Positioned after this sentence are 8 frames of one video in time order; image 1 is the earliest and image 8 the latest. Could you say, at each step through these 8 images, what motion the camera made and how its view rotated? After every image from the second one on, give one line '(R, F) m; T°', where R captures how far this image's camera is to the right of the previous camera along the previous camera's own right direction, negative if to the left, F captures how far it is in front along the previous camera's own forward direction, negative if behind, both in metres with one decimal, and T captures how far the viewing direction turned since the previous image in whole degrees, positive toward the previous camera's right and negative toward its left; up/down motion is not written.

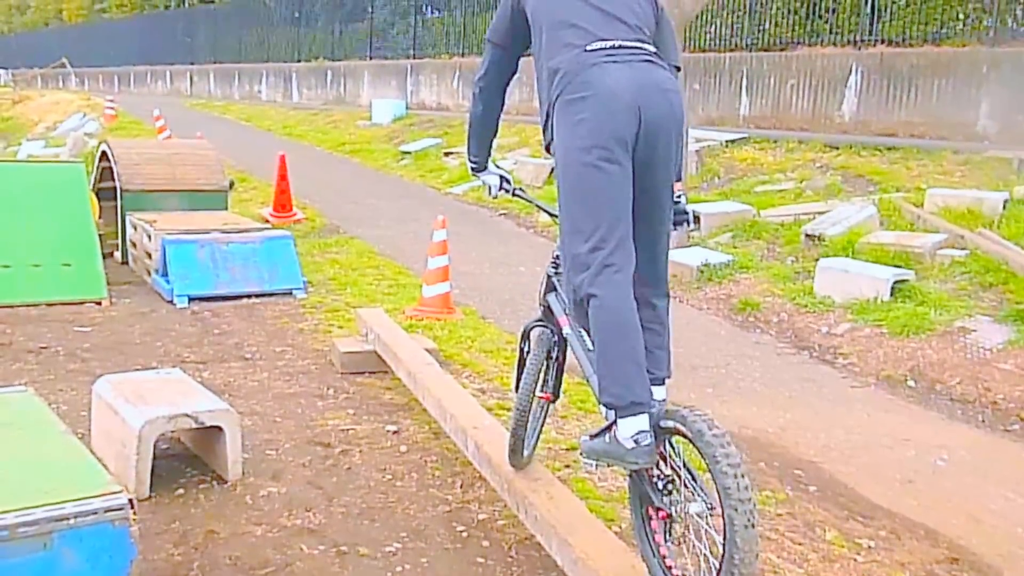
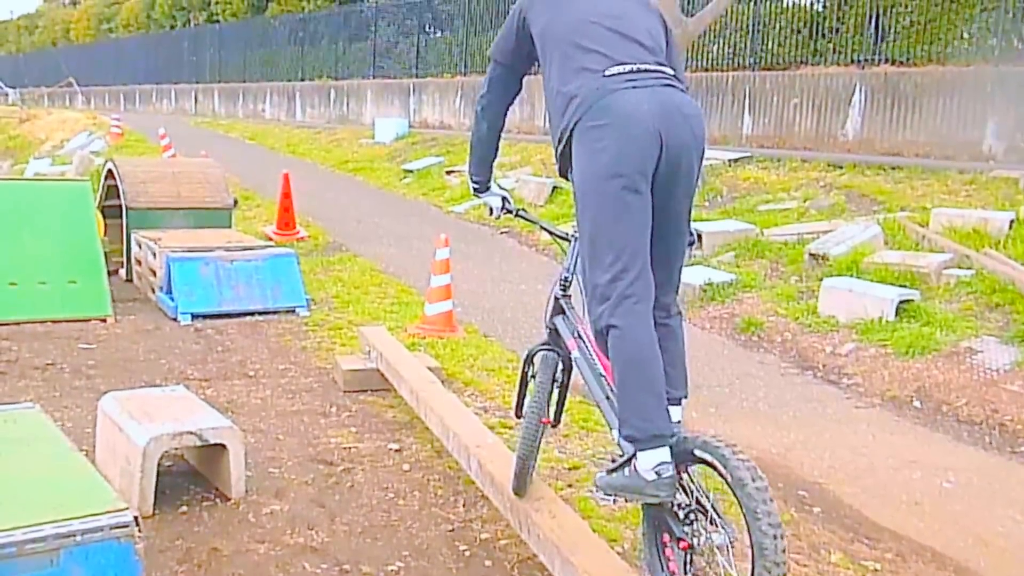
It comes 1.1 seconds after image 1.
(0.0, 0.0) m; 0°
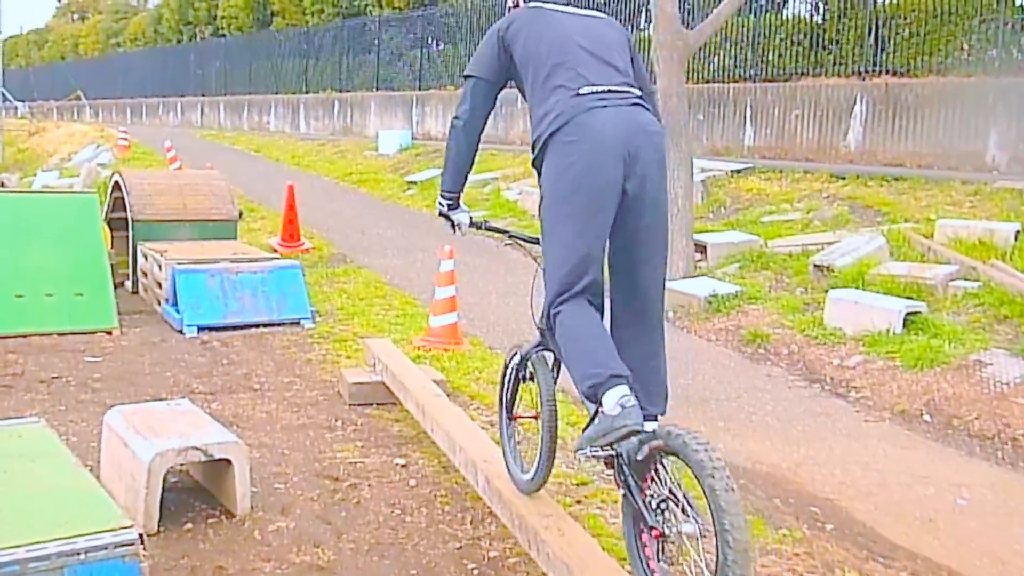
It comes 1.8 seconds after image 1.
(0.0, 0.0) m; 0°
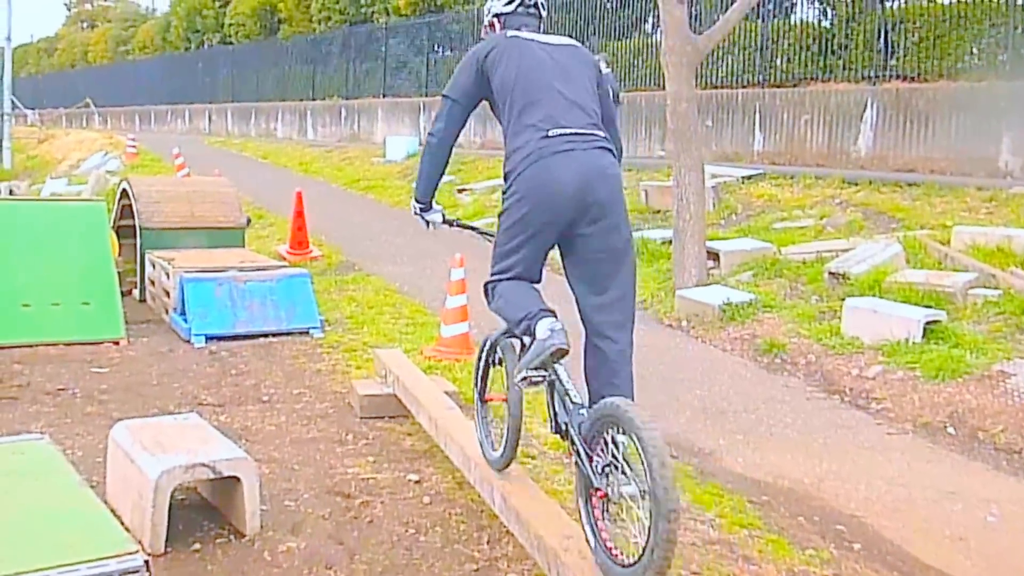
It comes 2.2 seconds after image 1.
(0.0, +0.1) m; 0°
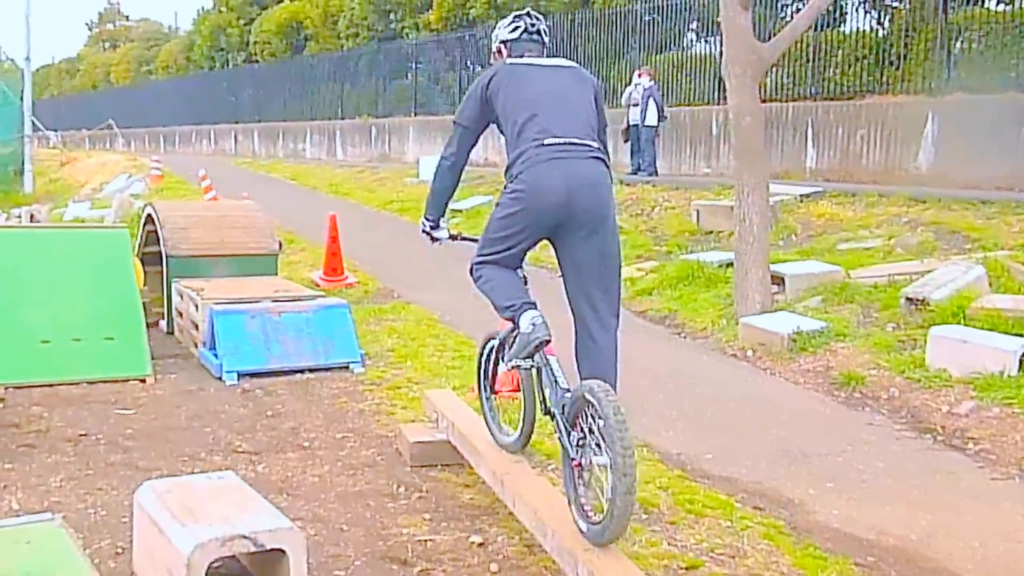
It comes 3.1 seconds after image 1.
(-0.3, +0.6) m; -1°
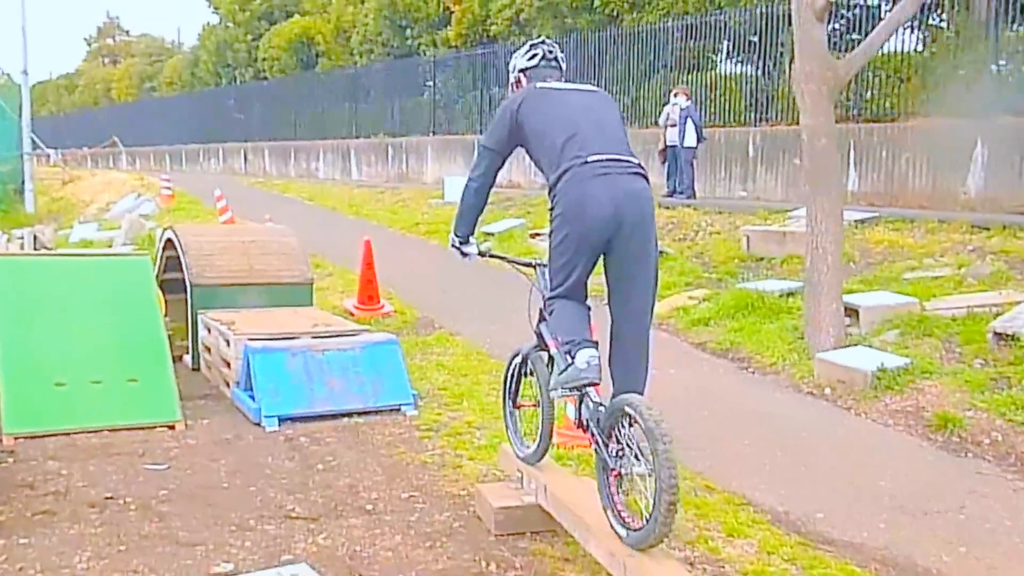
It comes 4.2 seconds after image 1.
(-0.5, +0.8) m; 0°
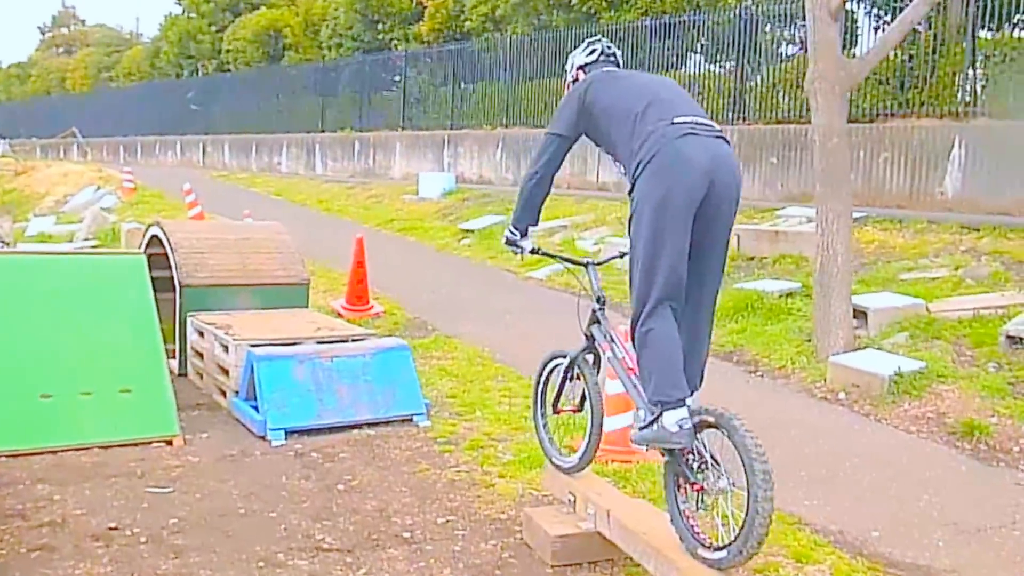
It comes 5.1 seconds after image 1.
(-0.5, +0.5) m; +3°
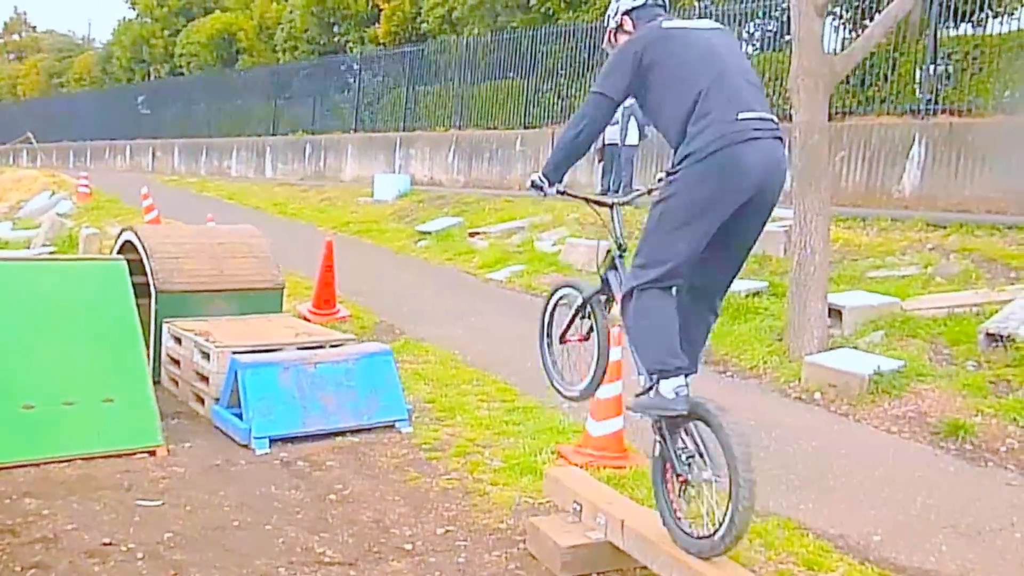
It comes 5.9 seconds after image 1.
(-0.2, +0.1) m; +3°
